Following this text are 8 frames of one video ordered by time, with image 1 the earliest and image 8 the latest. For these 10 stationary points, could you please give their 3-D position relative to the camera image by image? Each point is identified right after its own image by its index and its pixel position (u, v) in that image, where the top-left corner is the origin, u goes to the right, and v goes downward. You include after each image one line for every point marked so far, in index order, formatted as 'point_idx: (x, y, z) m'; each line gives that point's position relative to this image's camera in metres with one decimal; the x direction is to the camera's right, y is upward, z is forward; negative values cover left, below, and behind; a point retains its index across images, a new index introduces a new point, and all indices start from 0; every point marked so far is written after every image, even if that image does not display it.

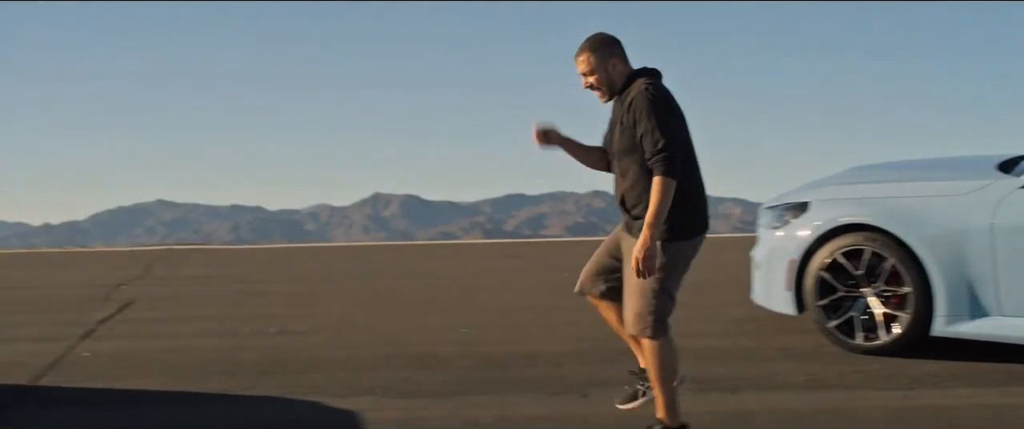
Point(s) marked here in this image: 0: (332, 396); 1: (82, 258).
0: (-0.7, -0.7, +4.9) m
1: (-2.8, -0.3, +8.1) m
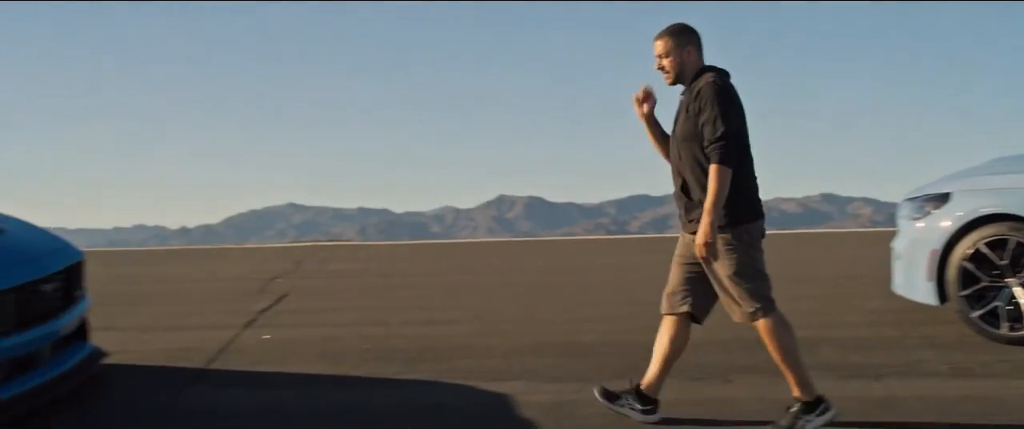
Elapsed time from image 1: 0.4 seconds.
0: (-0.1, -0.7, +5.1) m
1: (-1.9, -0.3, +8.5) m
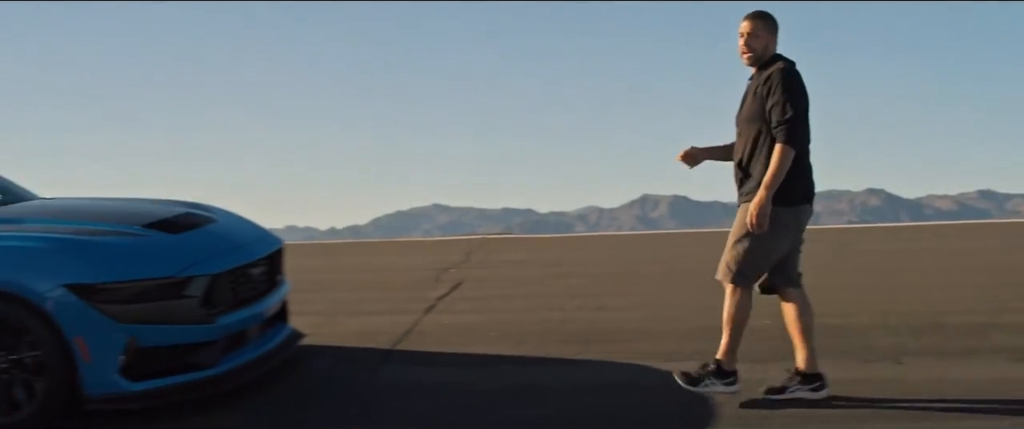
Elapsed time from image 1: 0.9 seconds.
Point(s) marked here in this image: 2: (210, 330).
0: (+0.6, -0.6, +5.4) m
1: (-0.7, -0.2, +8.9) m
2: (-1.2, -0.5, +4.8) m
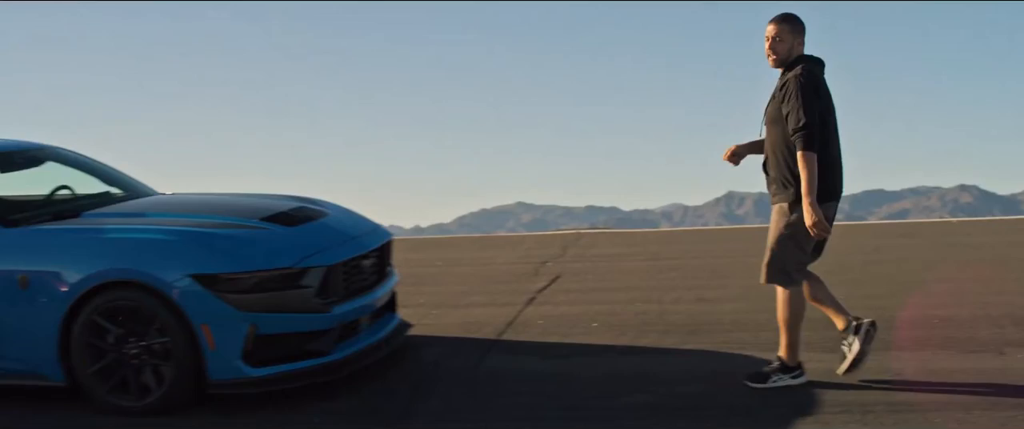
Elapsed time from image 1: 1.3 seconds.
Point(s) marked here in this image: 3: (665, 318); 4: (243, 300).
0: (+1.1, -0.6, +5.5) m
1: (0.0, -0.2, +9.1) m
2: (-0.8, -0.4, +5.1) m
3: (+0.8, -0.5, +6.2) m
4: (-1.1, -0.3, +4.9) m
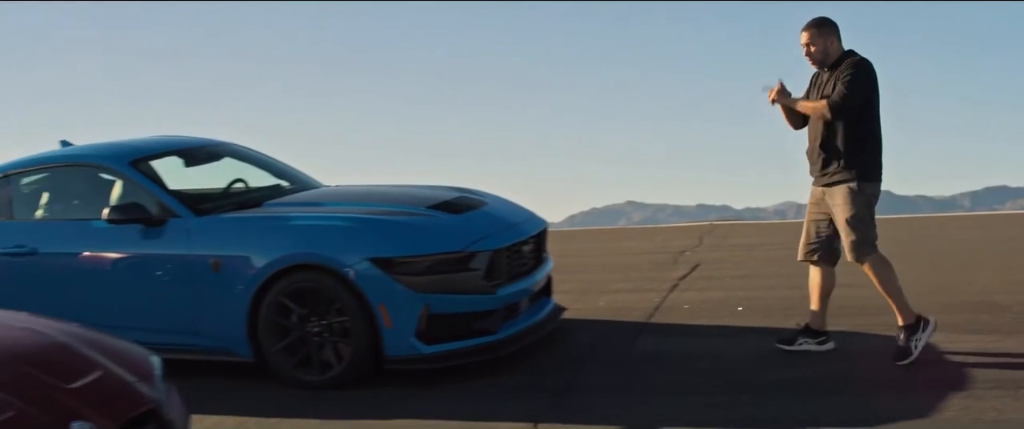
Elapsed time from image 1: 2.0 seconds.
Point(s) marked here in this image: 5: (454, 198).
0: (+1.8, -0.5, +5.6) m
1: (+1.0, -0.1, +9.4) m
2: (-0.1, -0.4, +5.4) m
3: (+1.5, -0.5, +6.4) m
4: (-0.4, -0.3, +5.3) m
5: (-0.3, +0.1, +6.0) m
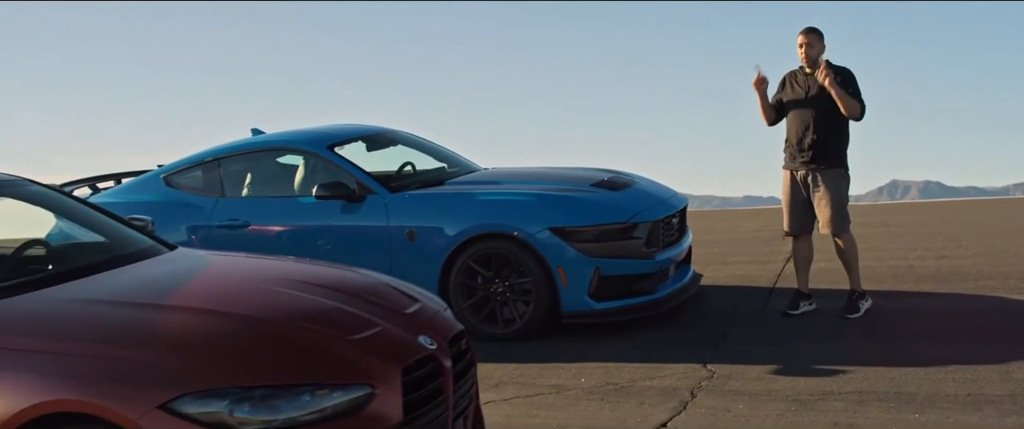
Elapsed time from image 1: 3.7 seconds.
0: (+2.6, -0.4, +6.4) m
1: (+1.9, 0.0, +10.2) m
2: (+0.7, -0.3, +6.3) m
3: (+2.4, -0.3, +7.2) m
4: (+0.4, -0.2, +6.1) m
5: (+0.5, +0.2, +6.8) m
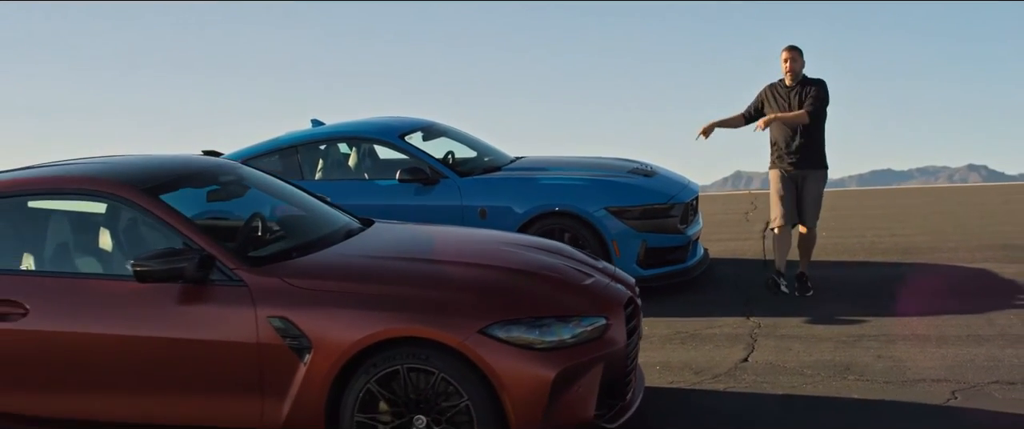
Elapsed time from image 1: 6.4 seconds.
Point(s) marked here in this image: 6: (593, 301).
0: (+2.9, -0.3, +8.0) m
1: (+1.7, +0.2, +11.6) m
2: (+1.1, -0.1, +7.6) m
3: (+2.6, -0.2, +8.7) m
4: (+0.7, -0.1, +7.4) m
5: (+0.8, +0.3, +8.1) m
6: (+0.3, -0.3, +4.6) m
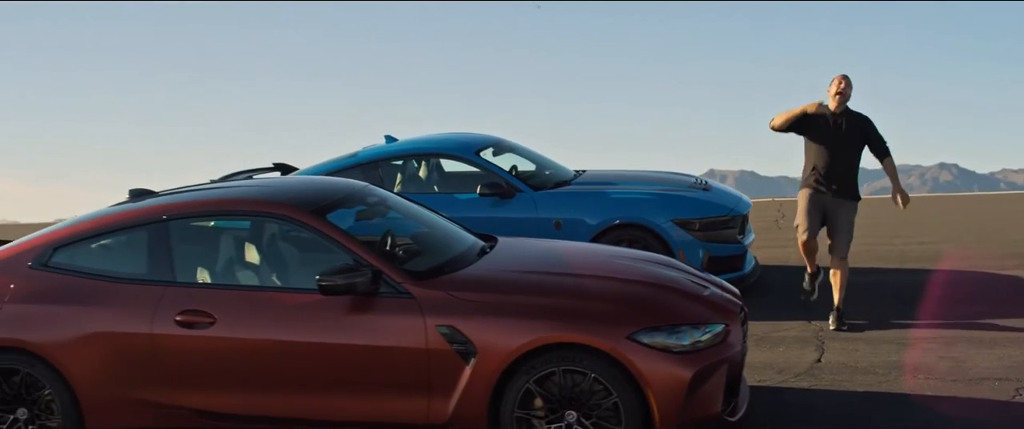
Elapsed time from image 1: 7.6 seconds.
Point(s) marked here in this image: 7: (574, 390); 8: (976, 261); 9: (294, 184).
0: (+3.4, -0.4, +8.7) m
1: (+2.1, +0.1, +12.3) m
2: (+1.5, -0.2, +8.2) m
3: (+3.0, -0.3, +9.4) m
4: (+1.2, -0.1, +8.0) m
5: (+1.3, +0.2, +8.8) m
6: (+0.9, -0.4, +5.2) m
7: (+0.2, -0.7, +4.9) m
8: (+3.4, -0.4, +9.0) m
9: (-1.0, +0.2, +5.9) m
